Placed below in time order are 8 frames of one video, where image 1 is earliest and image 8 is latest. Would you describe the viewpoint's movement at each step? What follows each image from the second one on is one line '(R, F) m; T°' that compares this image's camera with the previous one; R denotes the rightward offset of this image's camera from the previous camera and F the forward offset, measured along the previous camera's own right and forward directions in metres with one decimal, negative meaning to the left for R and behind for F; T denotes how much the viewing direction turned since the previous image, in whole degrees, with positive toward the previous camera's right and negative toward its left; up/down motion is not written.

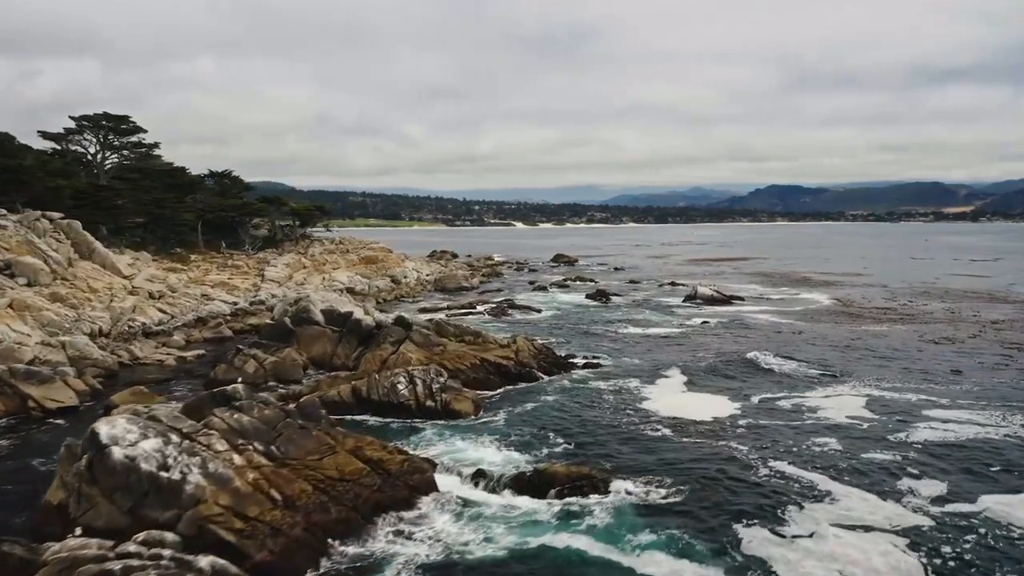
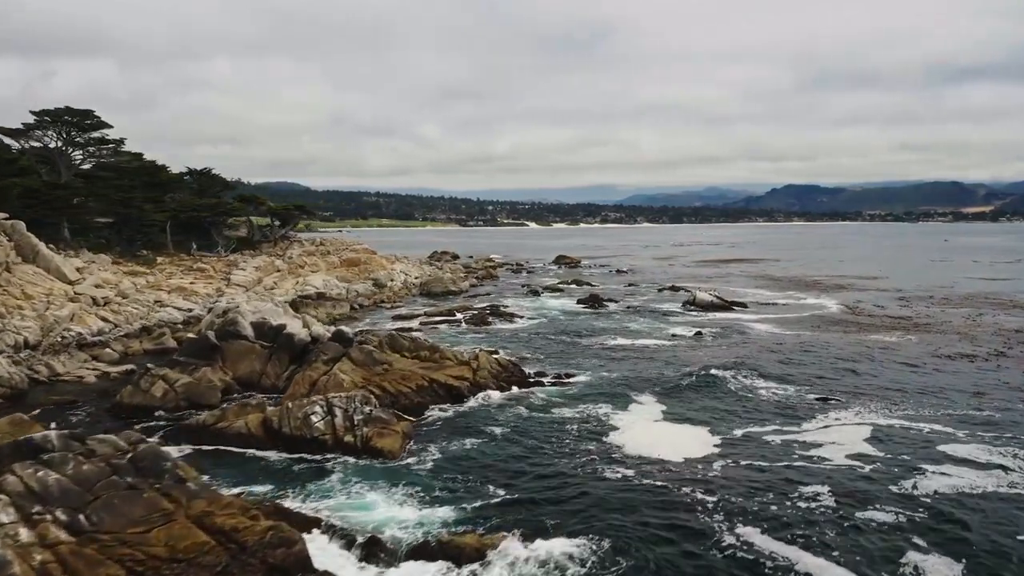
(+1.5, +2.9) m; -1°
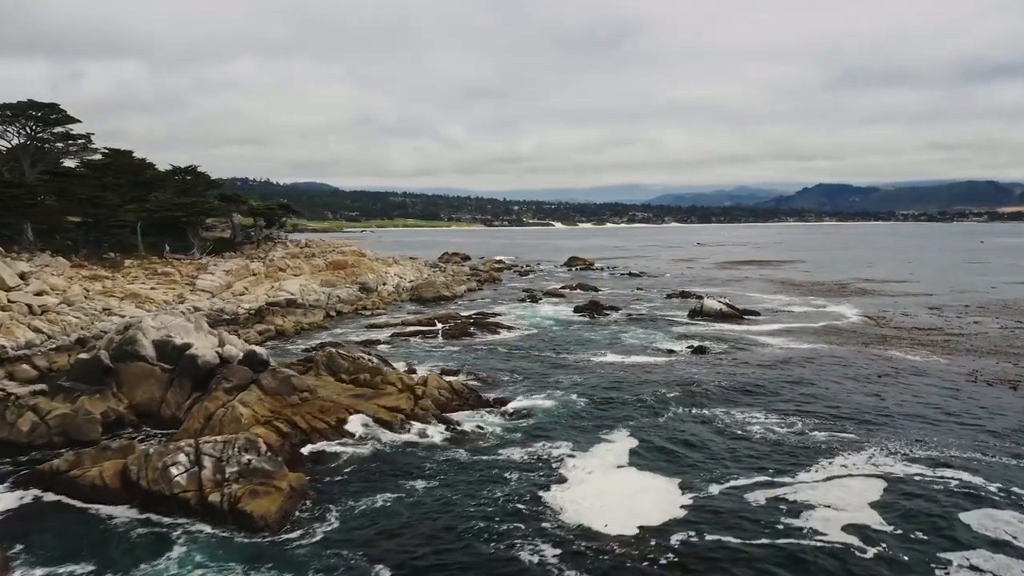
(+1.8, +3.3) m; -2°
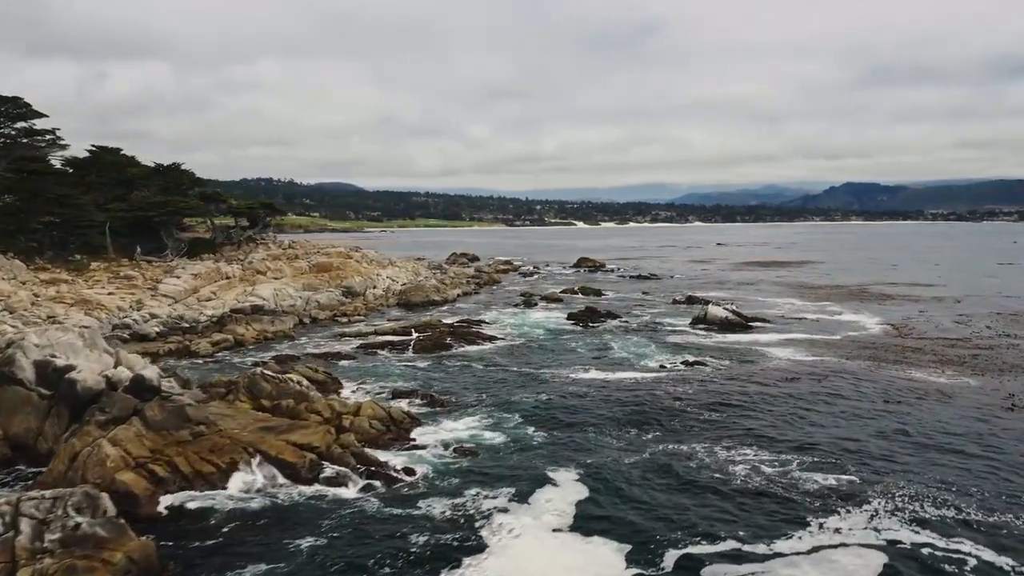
(+1.6, +2.8) m; -2°
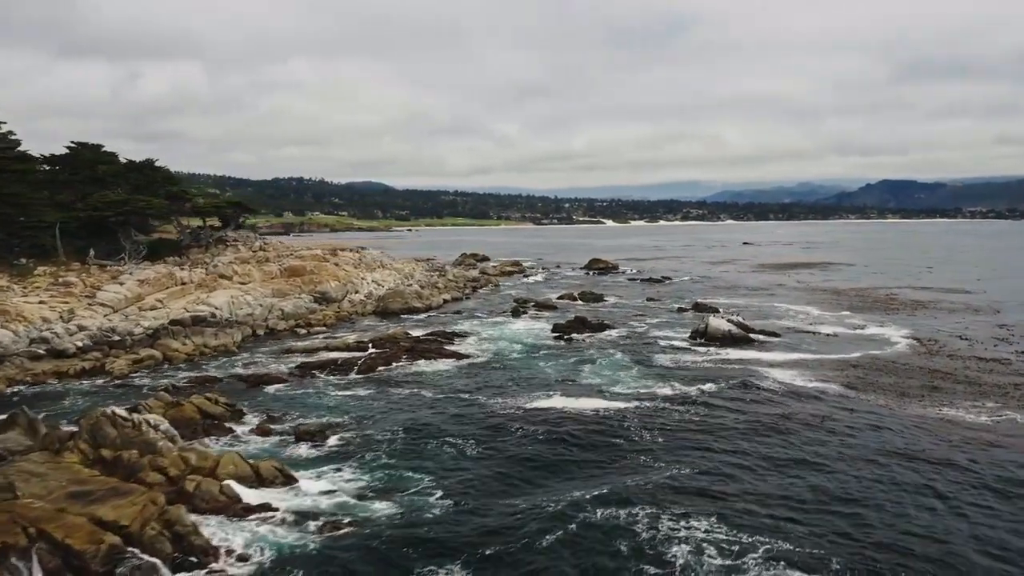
(+2.0, +3.7) m; -2°
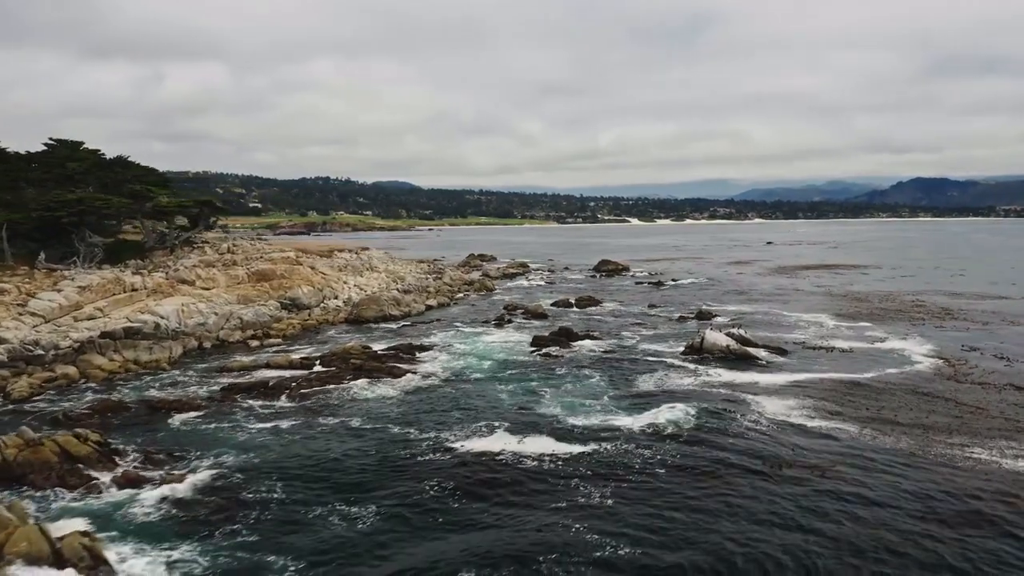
(+1.8, +3.3) m; -2°
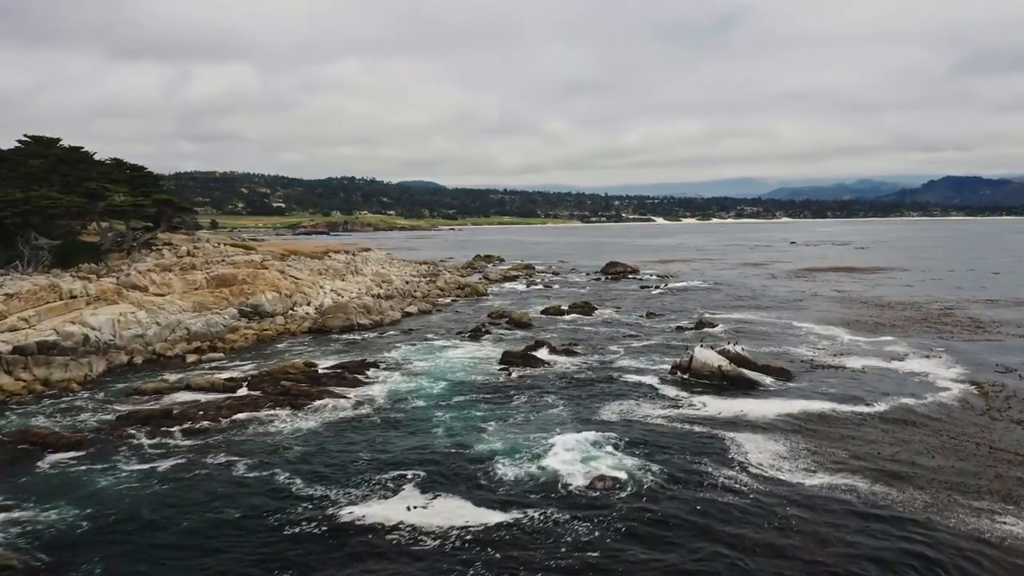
(+1.8, +3.3) m; -2°
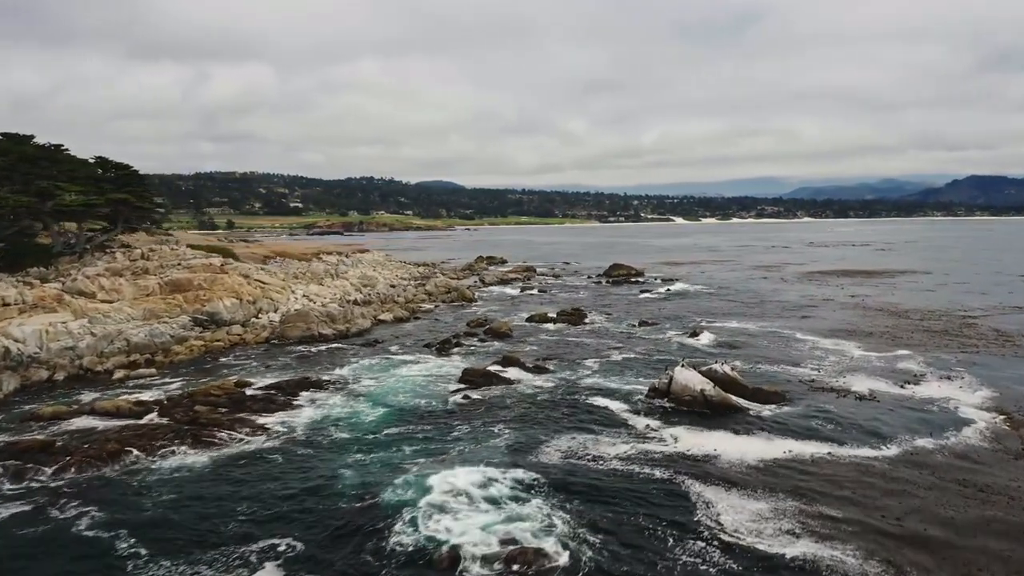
(+1.5, +2.8) m; -1°
